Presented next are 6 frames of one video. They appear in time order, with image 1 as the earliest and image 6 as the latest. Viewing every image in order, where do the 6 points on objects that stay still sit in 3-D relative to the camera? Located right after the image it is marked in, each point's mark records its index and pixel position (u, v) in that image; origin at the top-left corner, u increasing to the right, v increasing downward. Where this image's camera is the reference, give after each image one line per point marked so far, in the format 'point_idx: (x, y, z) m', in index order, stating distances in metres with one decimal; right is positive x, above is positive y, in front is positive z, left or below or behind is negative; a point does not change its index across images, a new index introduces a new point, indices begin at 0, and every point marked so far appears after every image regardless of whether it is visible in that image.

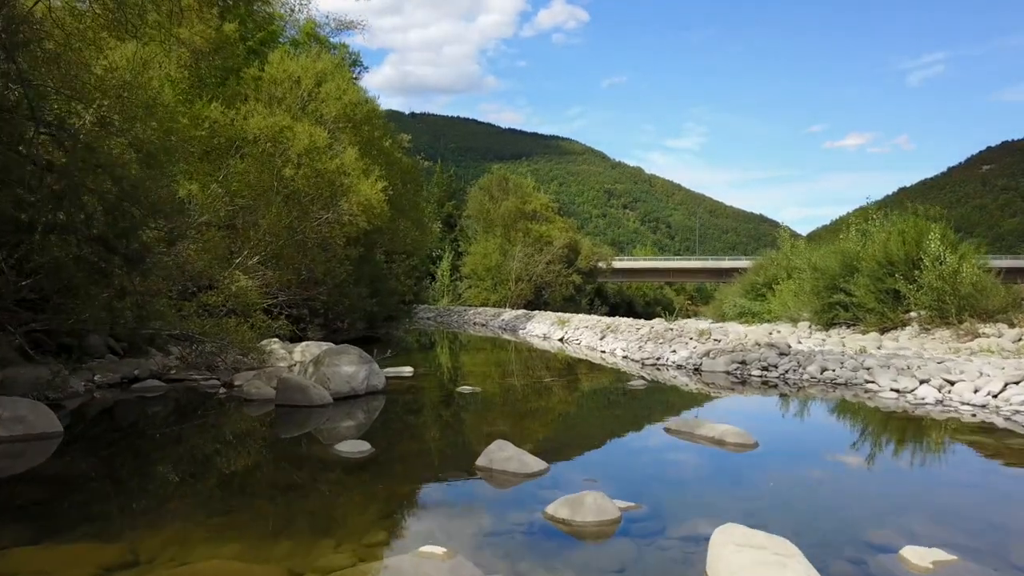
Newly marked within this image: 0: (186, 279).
0: (-3.7, +0.1, +12.4) m
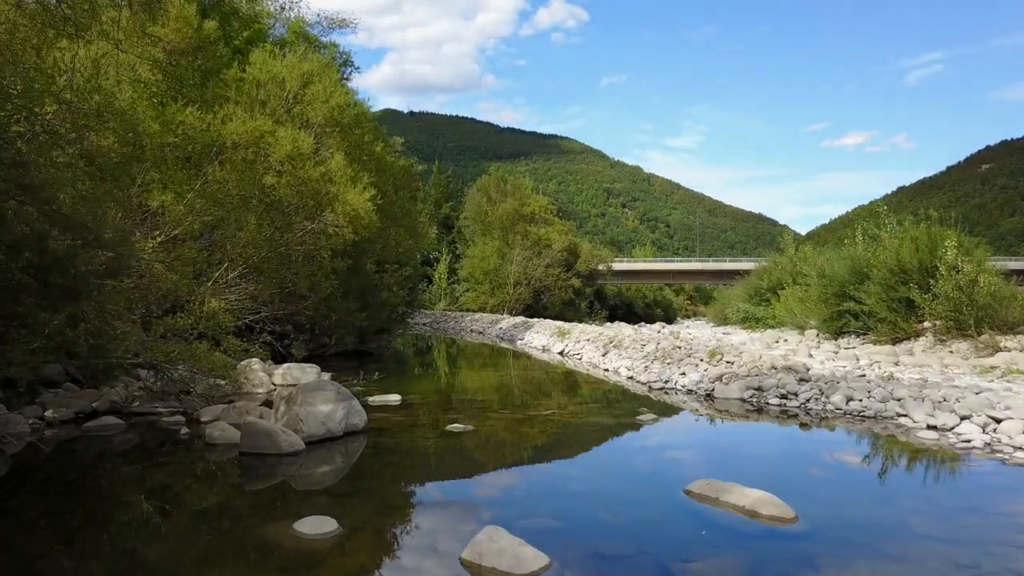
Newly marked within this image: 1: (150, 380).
0: (-3.8, -0.1, +11.4) m
1: (-3.8, -1.0, +11.5) m
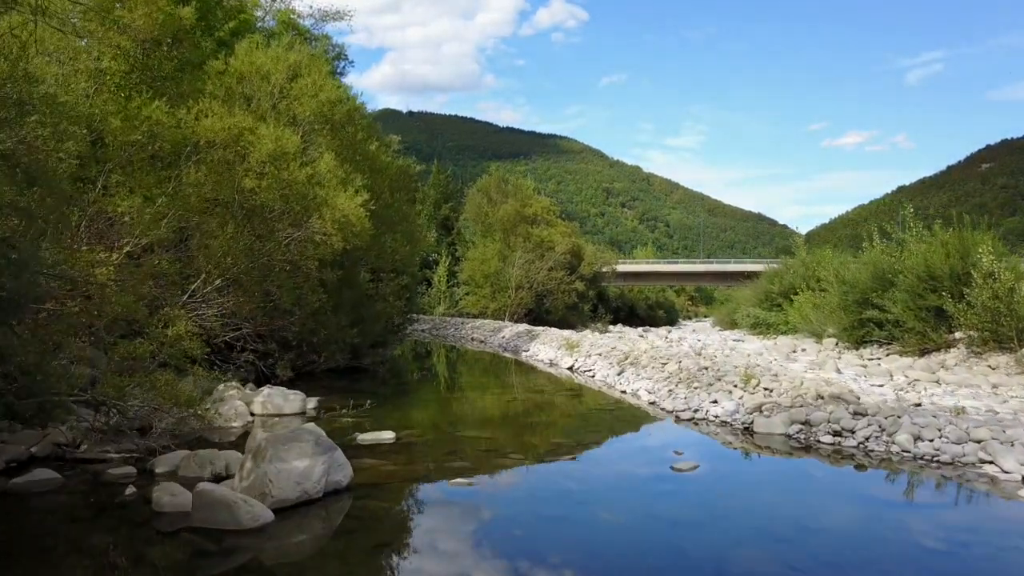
0: (-3.6, -0.3, +9.8) m
1: (-3.7, -1.2, +9.9) m
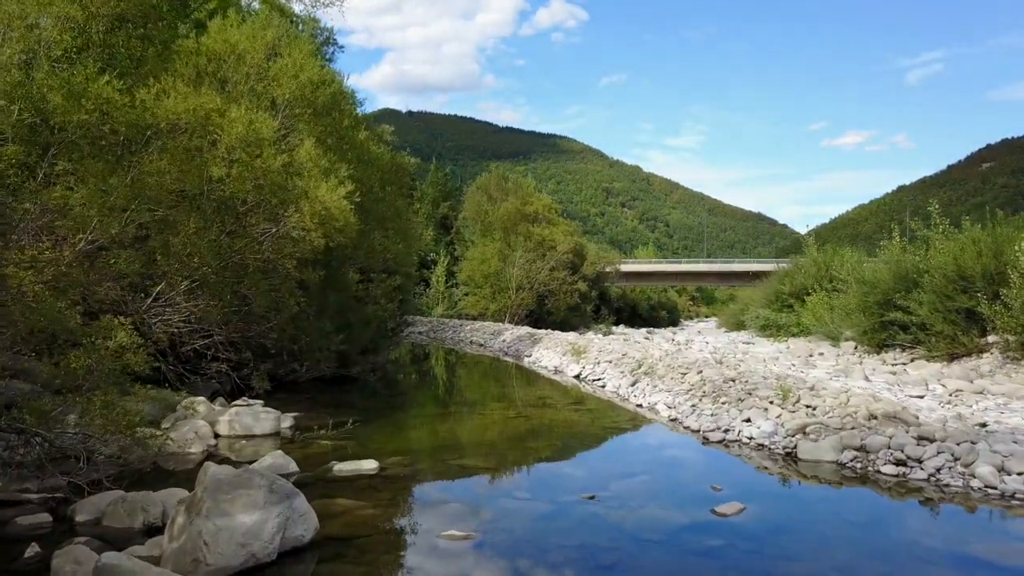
0: (-3.6, -0.4, +8.2) m
1: (-3.7, -1.2, +8.3) m
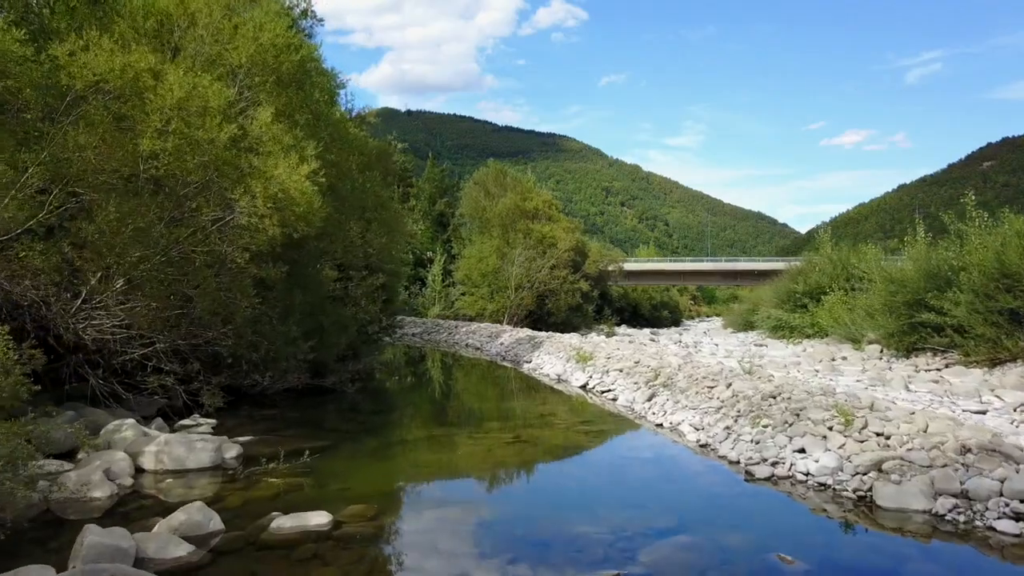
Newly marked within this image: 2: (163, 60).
0: (-3.6, -0.4, +6.0) m
1: (-3.7, -1.2, +6.1) m
2: (-3.6, +2.4, +11.5) m
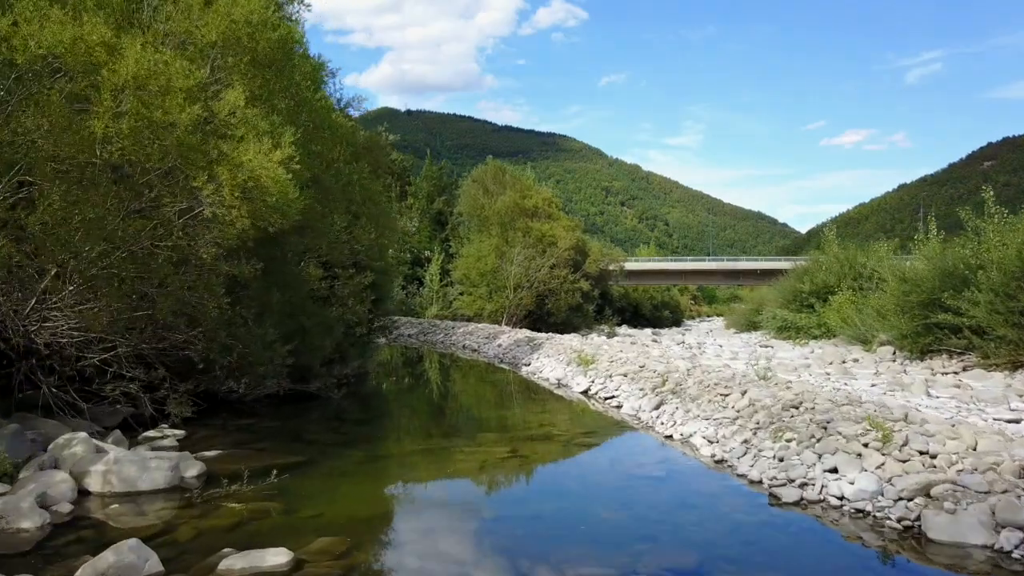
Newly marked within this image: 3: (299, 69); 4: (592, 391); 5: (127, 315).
0: (-3.7, -0.3, +5.0) m
1: (-3.8, -1.2, +5.1) m
2: (-3.7, +2.4, +10.5) m
3: (-2.7, +2.8, +14.0) m
4: (+1.2, -1.5, +16.2) m
5: (-3.4, -0.2, +9.8) m
